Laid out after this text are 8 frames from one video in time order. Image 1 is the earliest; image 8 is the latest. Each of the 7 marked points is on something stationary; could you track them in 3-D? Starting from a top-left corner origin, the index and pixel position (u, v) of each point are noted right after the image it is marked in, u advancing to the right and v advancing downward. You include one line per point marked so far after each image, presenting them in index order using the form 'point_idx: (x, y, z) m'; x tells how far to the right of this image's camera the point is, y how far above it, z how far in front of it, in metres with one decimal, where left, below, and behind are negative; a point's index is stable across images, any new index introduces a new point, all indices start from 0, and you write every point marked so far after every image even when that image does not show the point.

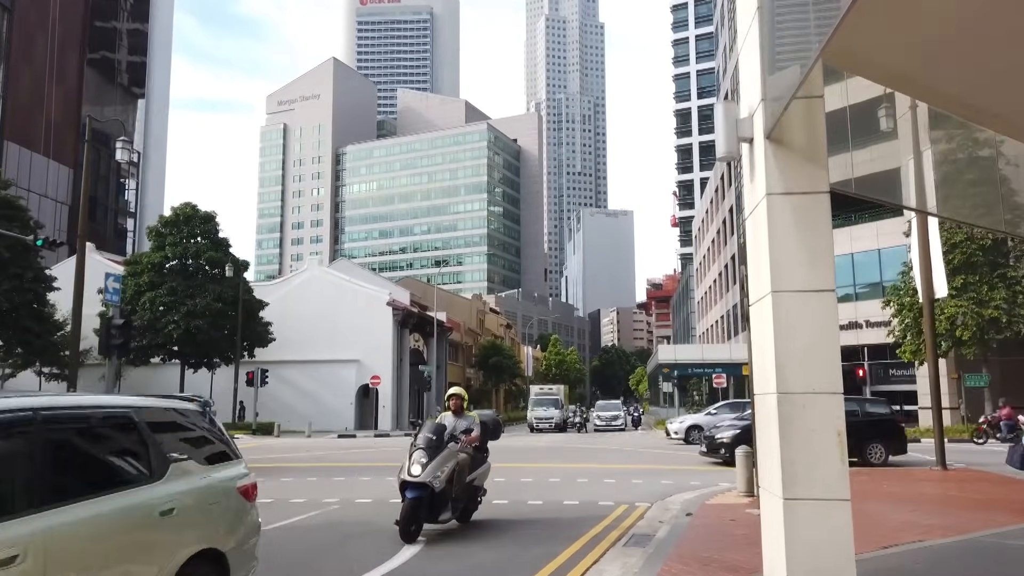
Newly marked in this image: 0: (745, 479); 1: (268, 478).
0: (+3.4, -2.8, +11.9) m
1: (-4.3, -3.4, +14.5) m
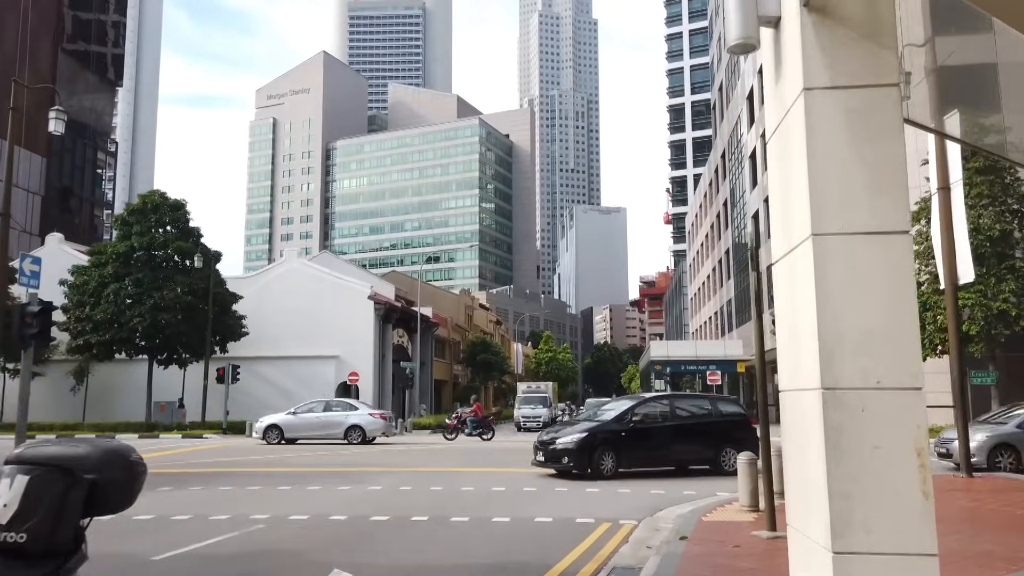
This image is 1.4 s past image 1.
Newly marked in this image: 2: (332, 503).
0: (+2.9, -2.5, +10.2) m
1: (-4.8, -3.1, +12.8) m
2: (-2.4, -2.9, +11.0) m
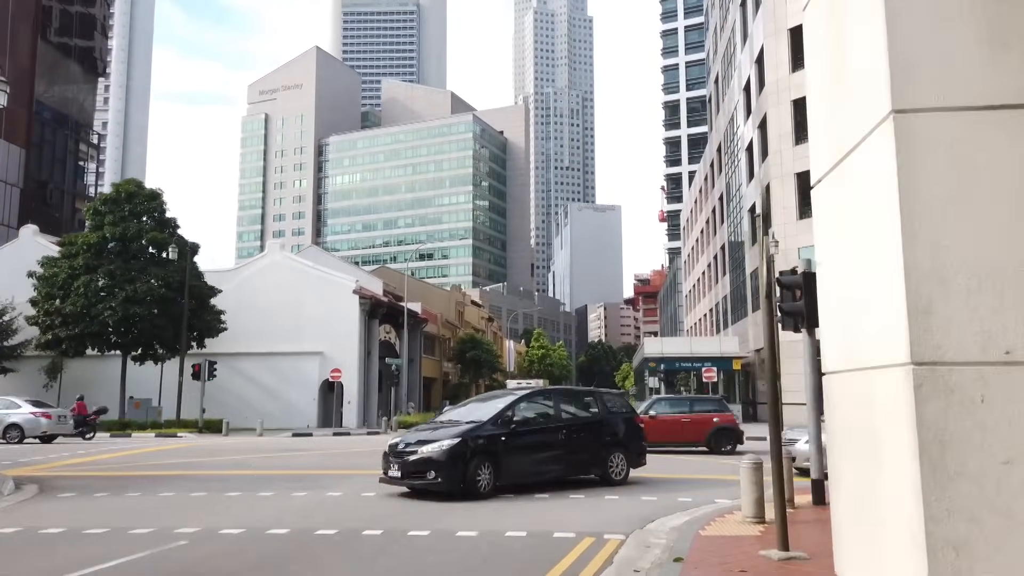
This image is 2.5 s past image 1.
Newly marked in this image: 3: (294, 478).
0: (+2.6, -2.3, +8.9) m
1: (-5.1, -2.9, +11.4) m
2: (-2.8, -2.6, +9.7) m
3: (-3.5, -3.1, +13.5) m
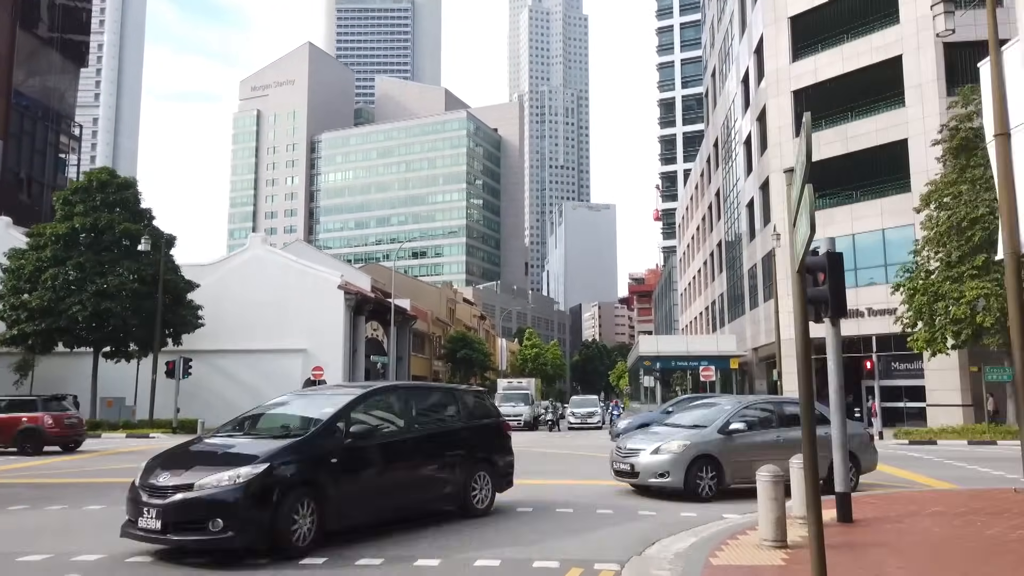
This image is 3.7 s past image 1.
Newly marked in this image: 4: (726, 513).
0: (+2.4, -2.1, +7.5) m
1: (-5.4, -2.6, +10.0) m
2: (-3.0, -2.4, +8.3) m
3: (-3.8, -2.9, +12.1) m
4: (+2.6, -2.8, +10.0) m
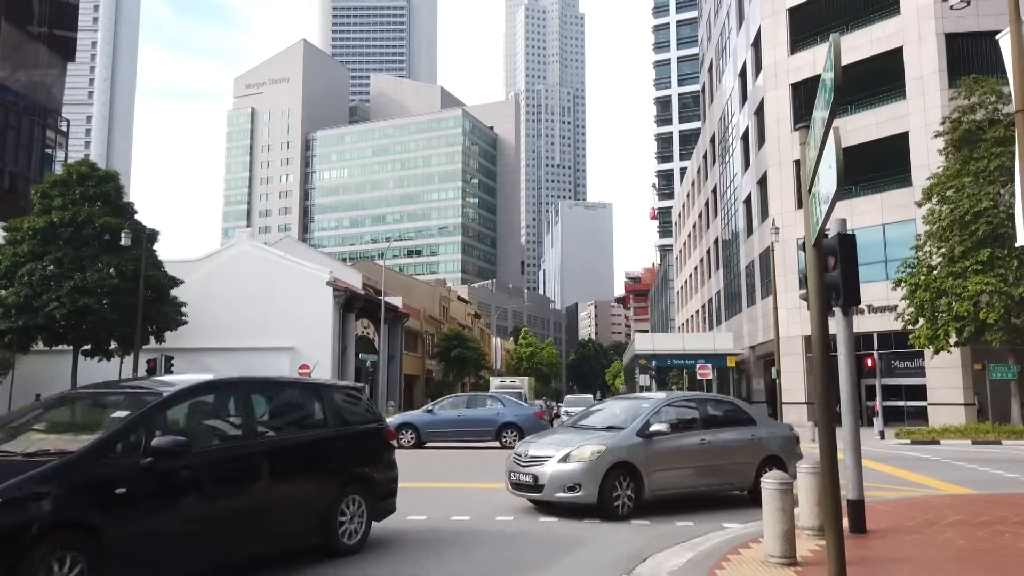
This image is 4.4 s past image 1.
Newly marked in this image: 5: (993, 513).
0: (+2.1, -2.0, +6.6) m
1: (-5.6, -2.5, +9.1) m
2: (-3.2, -2.3, +7.4) m
3: (-4.0, -2.8, +11.2) m
4: (+2.3, -2.6, +9.2) m
5: (+5.4, -2.5, +9.0) m
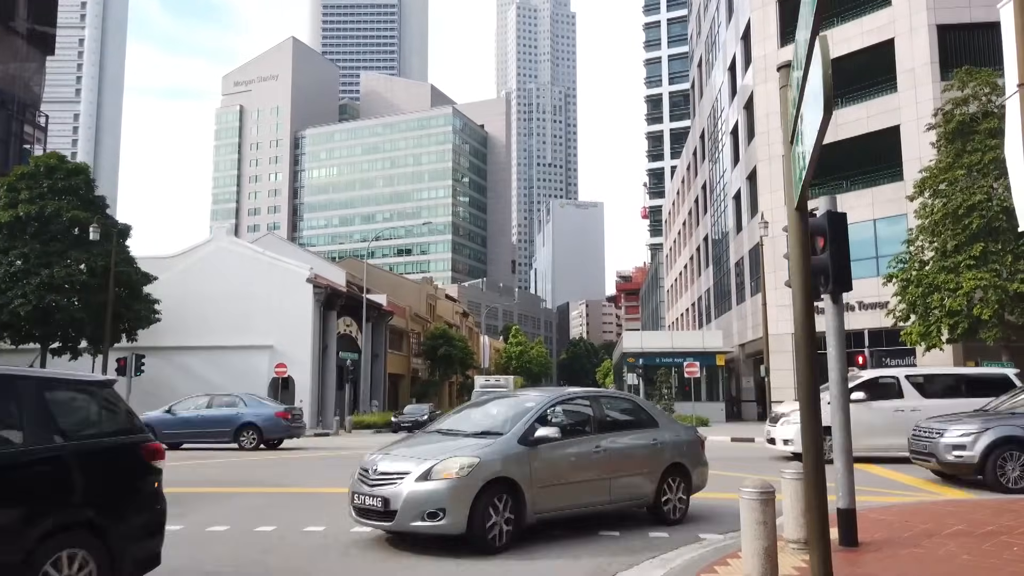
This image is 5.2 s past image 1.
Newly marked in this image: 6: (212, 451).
0: (+1.7, -1.8, +5.8) m
1: (-6.0, -2.4, +8.2) m
2: (-3.6, -2.2, +6.5) m
3: (-4.5, -2.6, +10.3) m
4: (+1.9, -2.5, +8.3) m
5: (+4.9, -2.3, +8.2) m
6: (-6.6, -3.8, +18.8) m
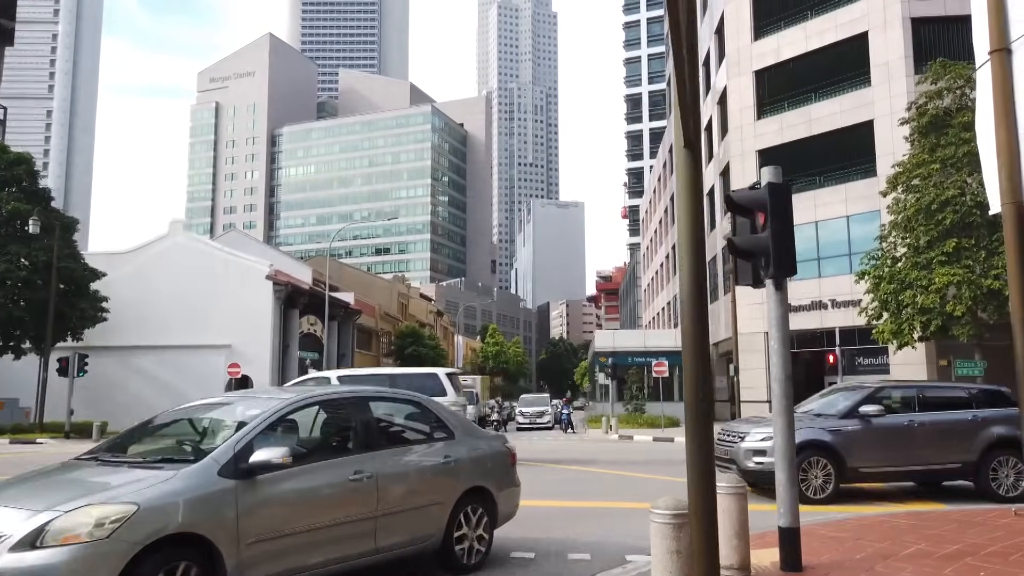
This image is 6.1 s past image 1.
0: (+0.9, -1.7, +4.8) m
1: (-6.9, -2.3, +7.0) m
2: (-4.5, -2.1, +5.4) m
3: (-5.4, -2.5, +9.2) m
4: (+1.0, -2.4, +7.3) m
5: (+4.1, -2.2, +7.3) m
6: (-7.6, -3.6, +17.6) m
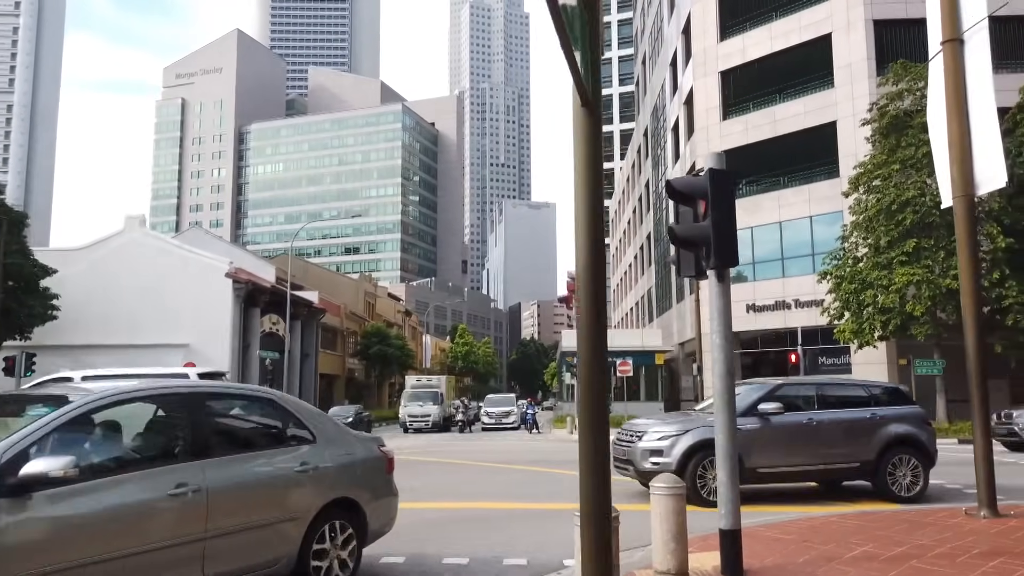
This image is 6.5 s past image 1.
0: (+0.5, -1.7, +4.5) m
1: (-7.4, -2.2, +6.5) m
2: (-5.0, -2.0, +4.9) m
3: (-6.0, -2.4, +8.6) m
4: (+0.5, -2.3, +7.0) m
5: (+3.5, -2.2, +7.1) m
6: (-8.6, -3.6, +17.0) m
